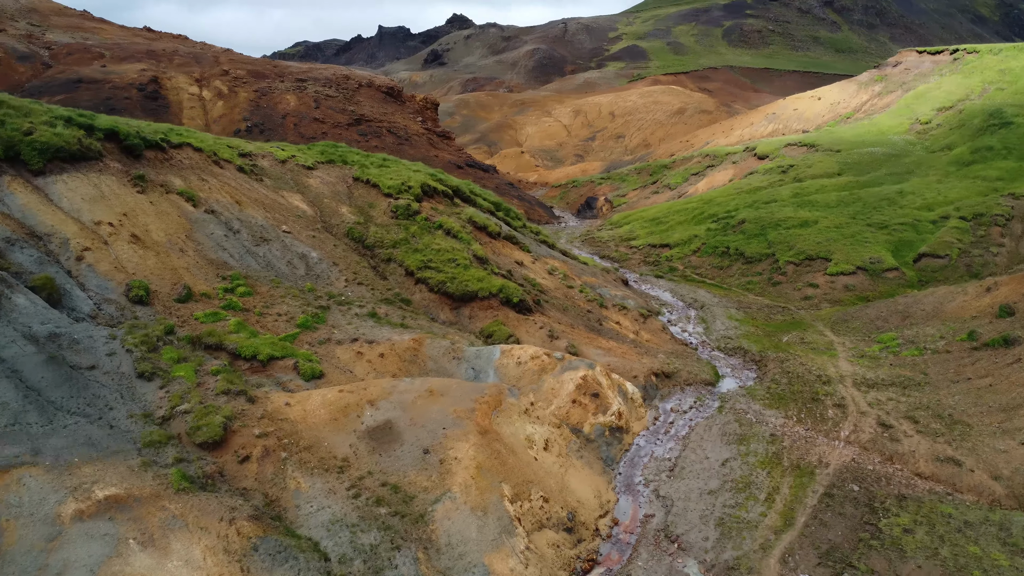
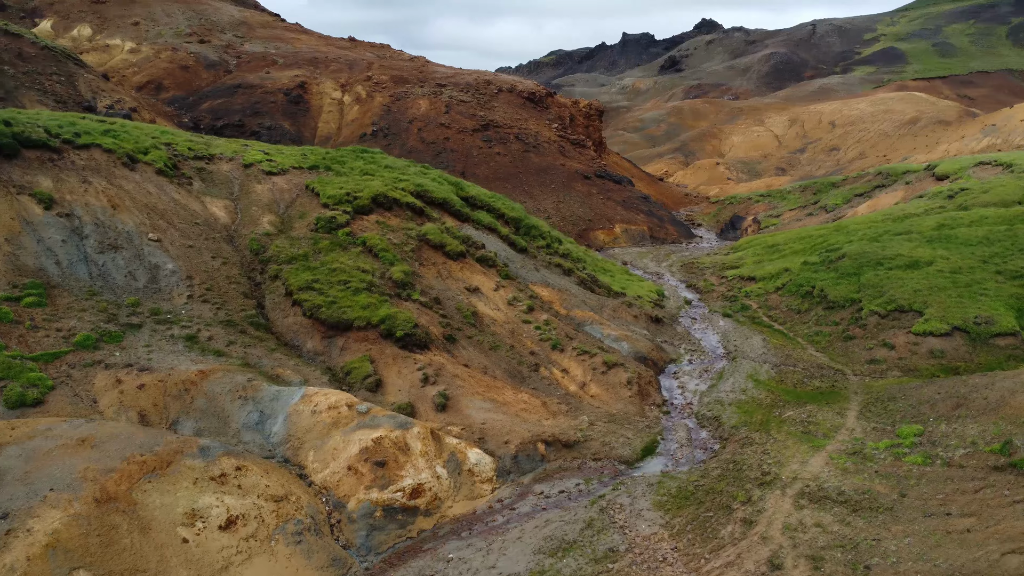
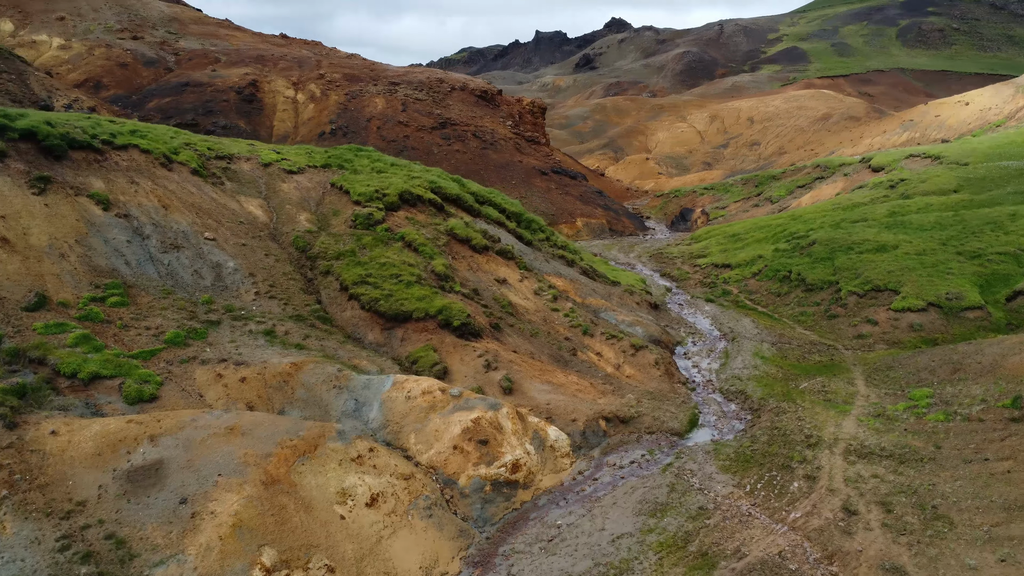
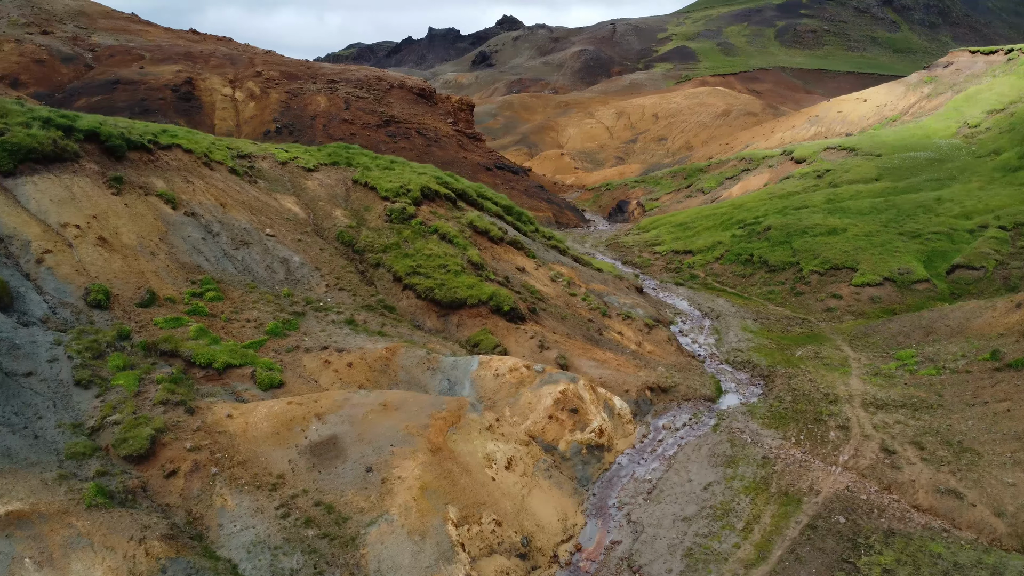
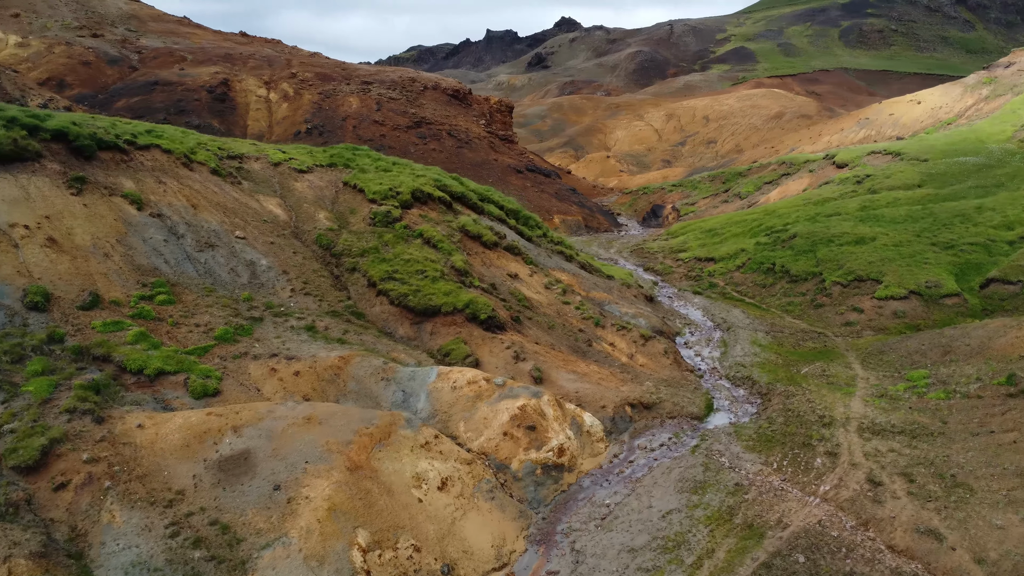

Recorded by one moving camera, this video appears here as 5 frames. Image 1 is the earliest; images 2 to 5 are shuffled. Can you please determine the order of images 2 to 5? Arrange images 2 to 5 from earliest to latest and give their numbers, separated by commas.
4, 5, 3, 2
